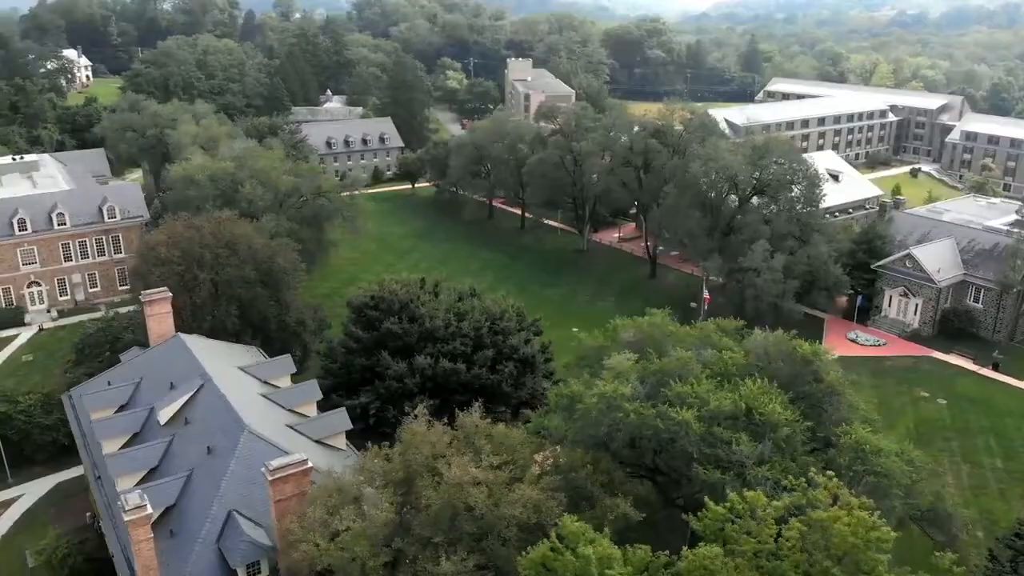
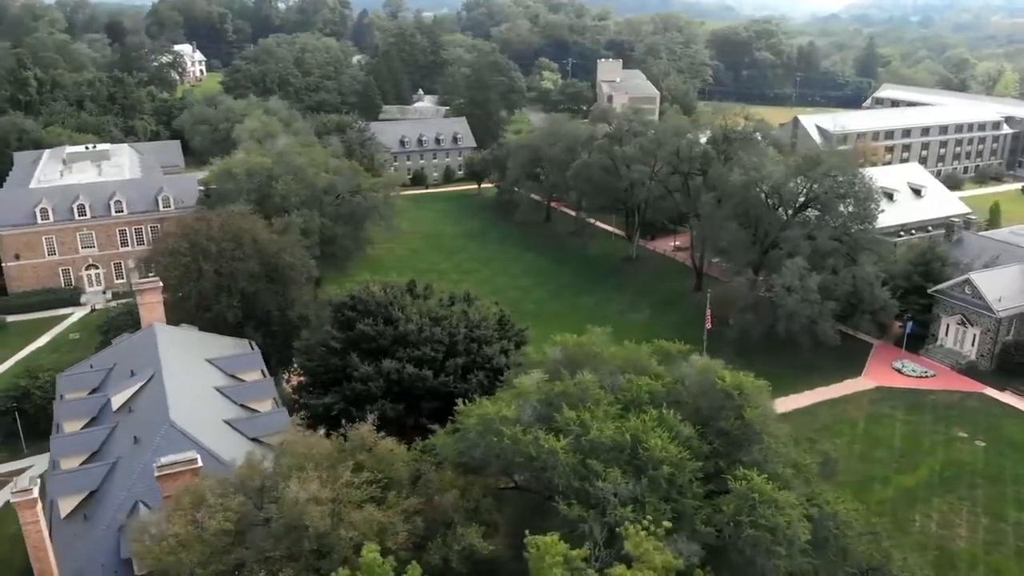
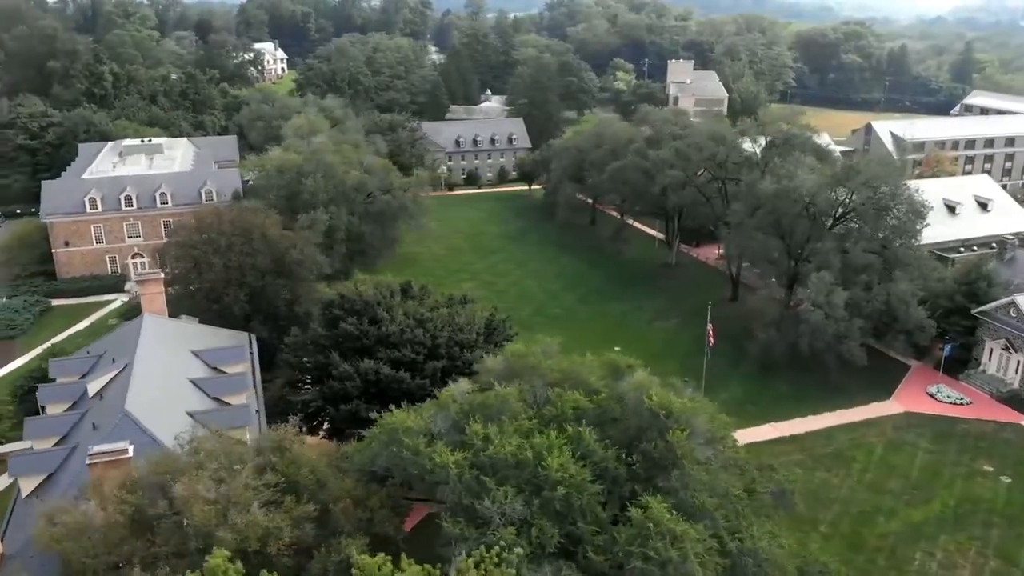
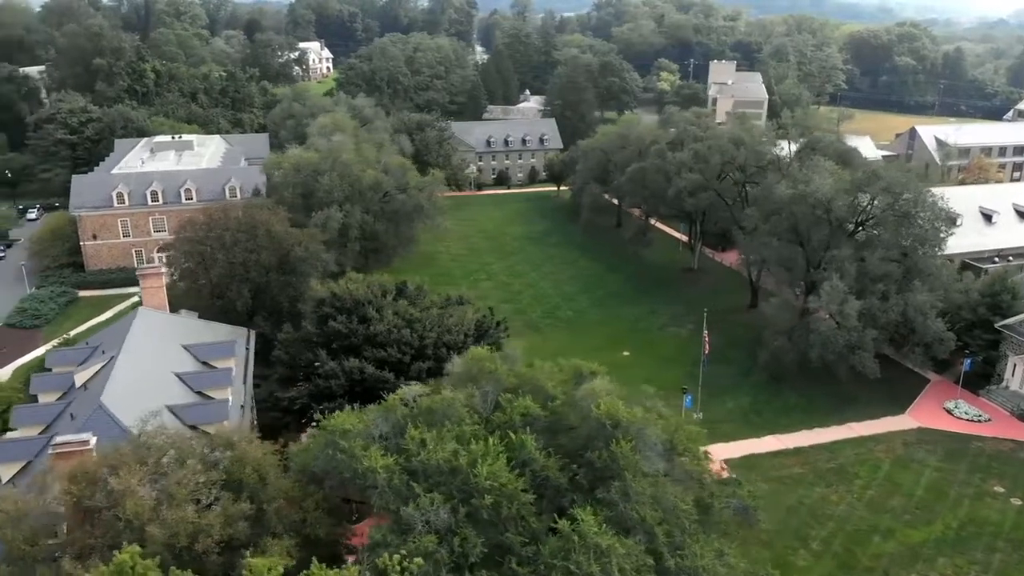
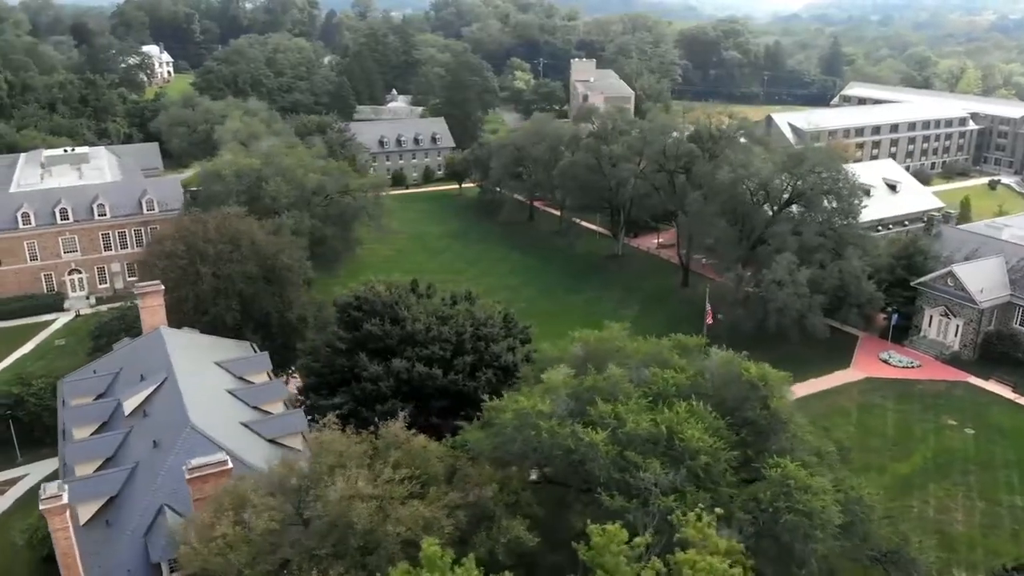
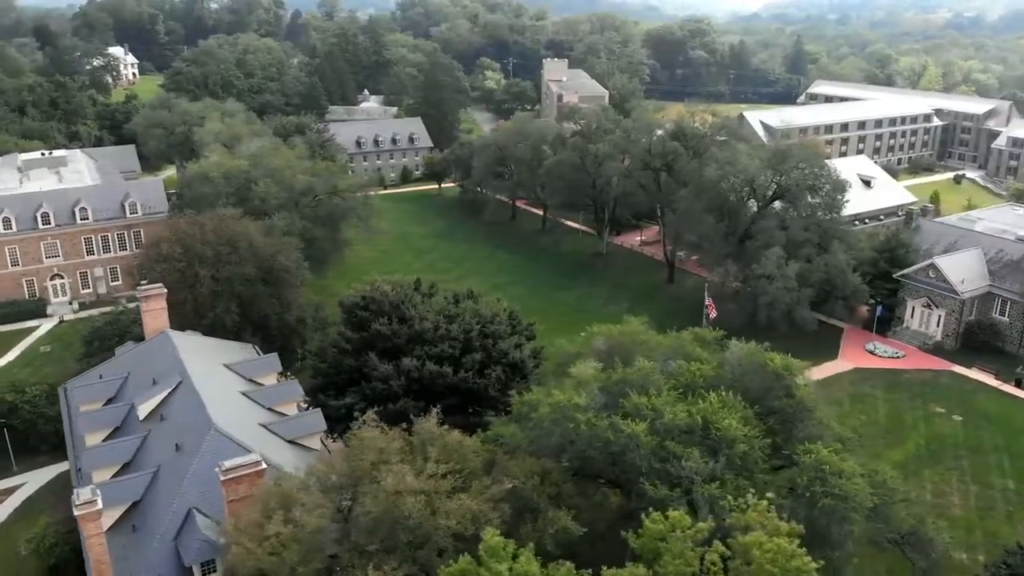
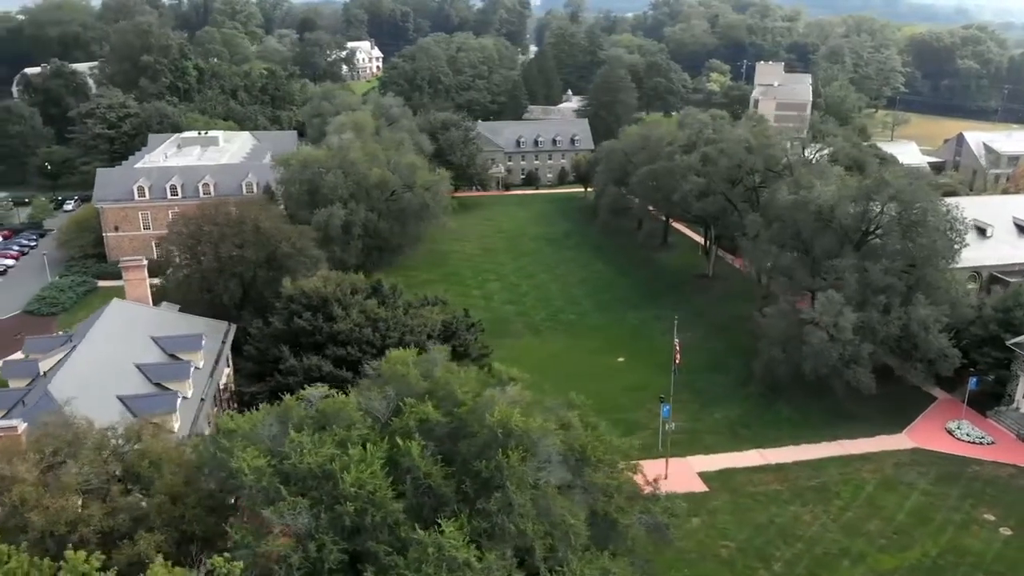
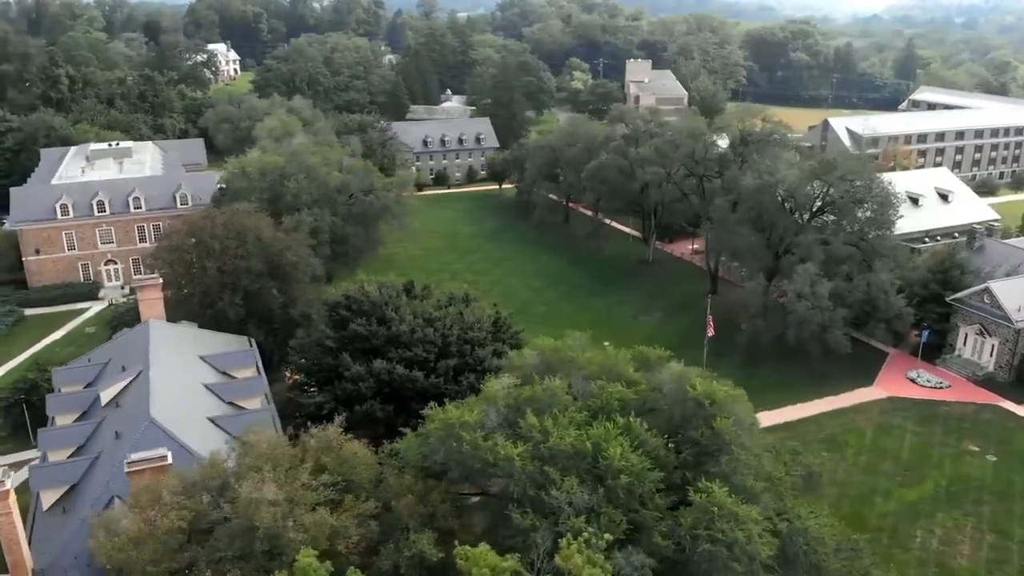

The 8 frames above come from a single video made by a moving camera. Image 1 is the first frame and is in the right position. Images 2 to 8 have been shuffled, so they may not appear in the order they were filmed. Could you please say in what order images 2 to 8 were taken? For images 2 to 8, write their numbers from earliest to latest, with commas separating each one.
6, 5, 2, 8, 3, 4, 7
